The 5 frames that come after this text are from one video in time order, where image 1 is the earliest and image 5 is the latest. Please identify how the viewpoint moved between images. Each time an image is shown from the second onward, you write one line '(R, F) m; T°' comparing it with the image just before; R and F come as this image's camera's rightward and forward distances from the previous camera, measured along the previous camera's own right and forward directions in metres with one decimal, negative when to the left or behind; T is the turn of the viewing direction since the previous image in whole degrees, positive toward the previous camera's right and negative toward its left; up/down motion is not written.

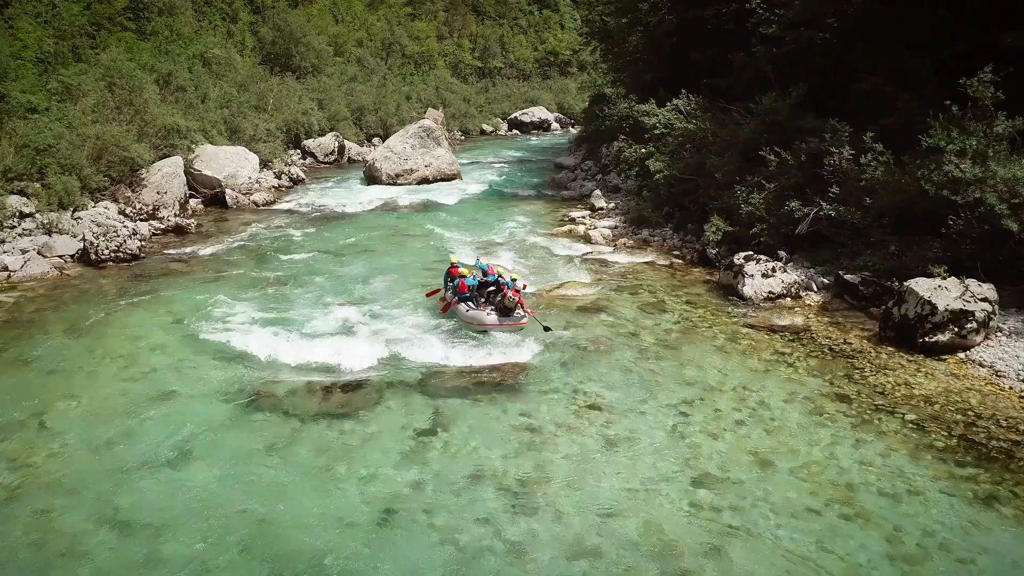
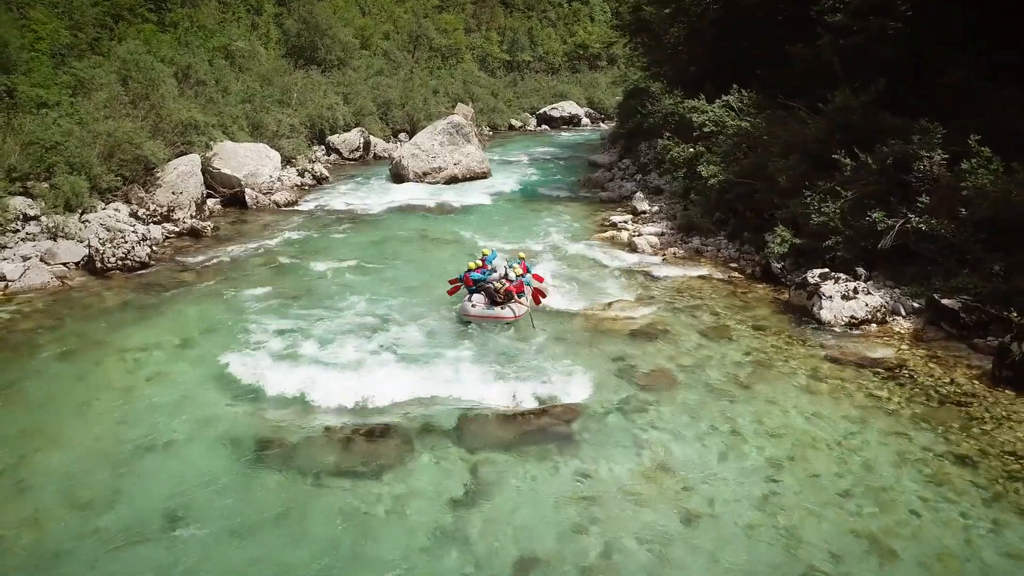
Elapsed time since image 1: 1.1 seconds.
(-0.3, +1.4) m; -2°
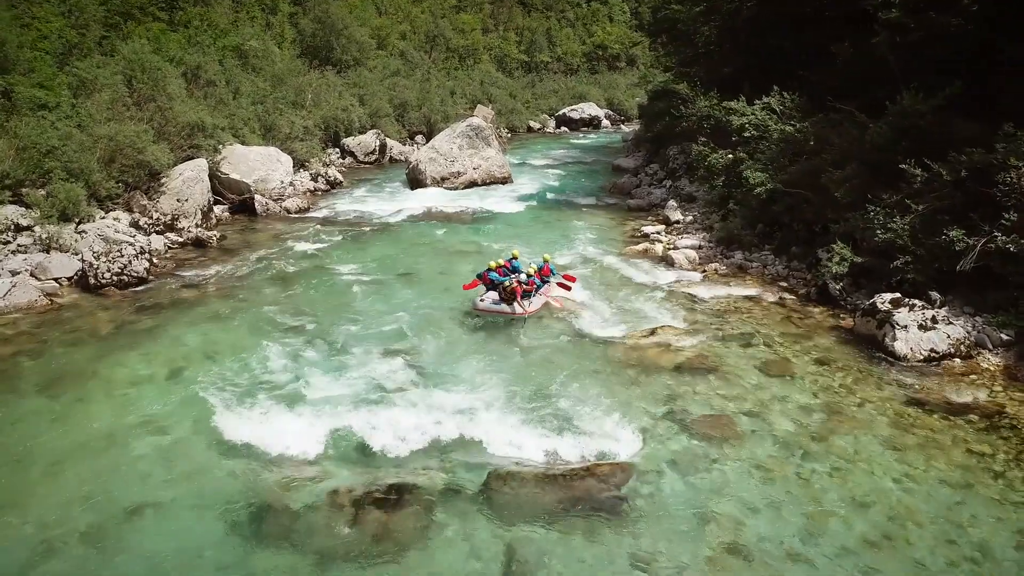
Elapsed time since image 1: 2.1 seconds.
(-0.2, +1.2) m; -1°
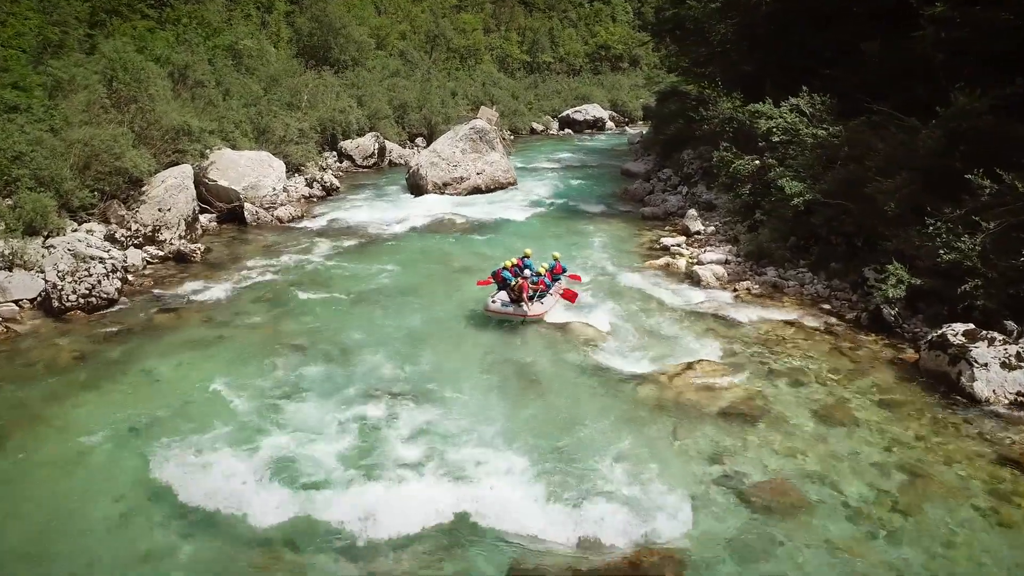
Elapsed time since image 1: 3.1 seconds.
(-0.2, +1.3) m; 0°
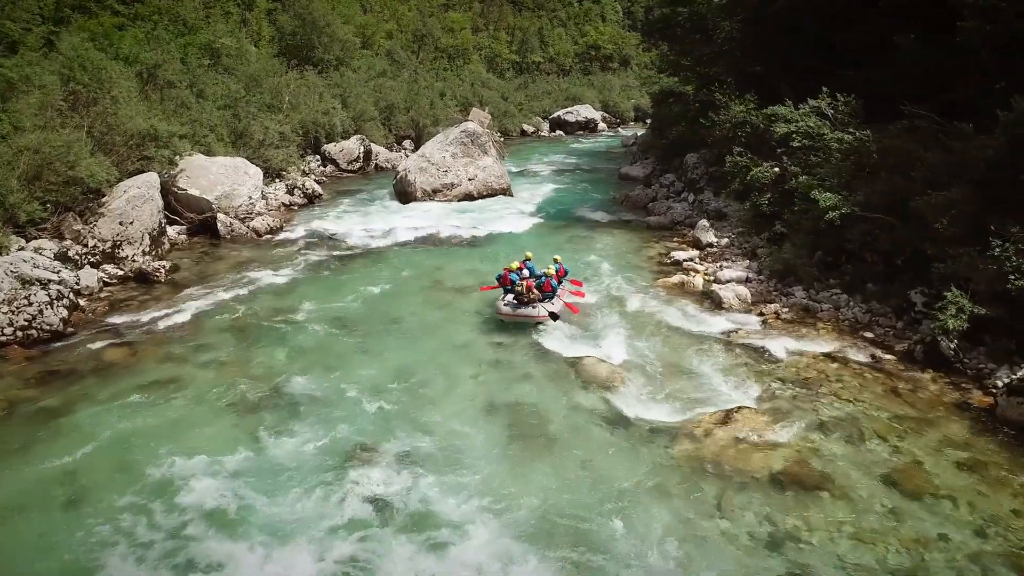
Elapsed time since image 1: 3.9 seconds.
(-0.2, +1.4) m; +1°
